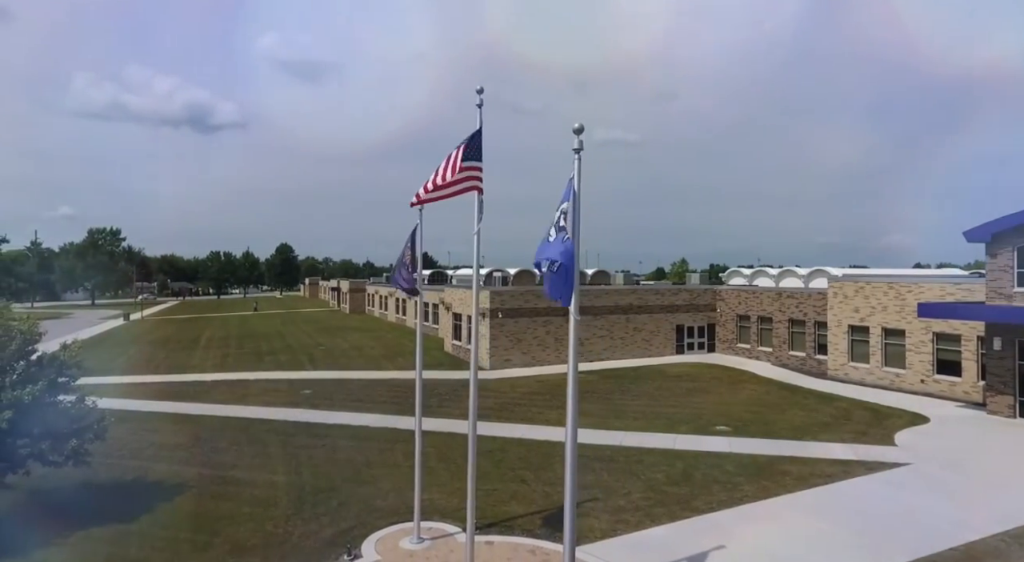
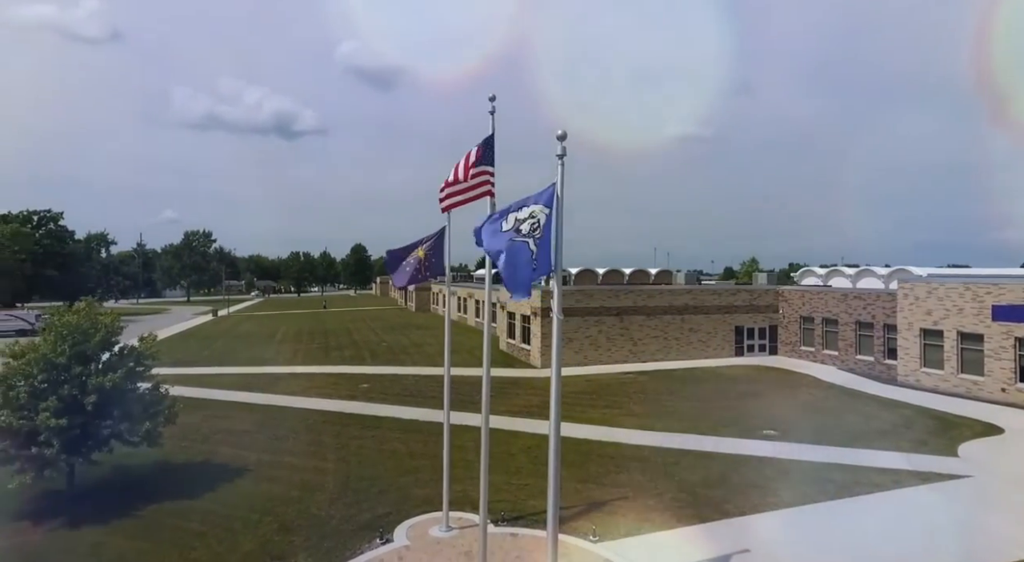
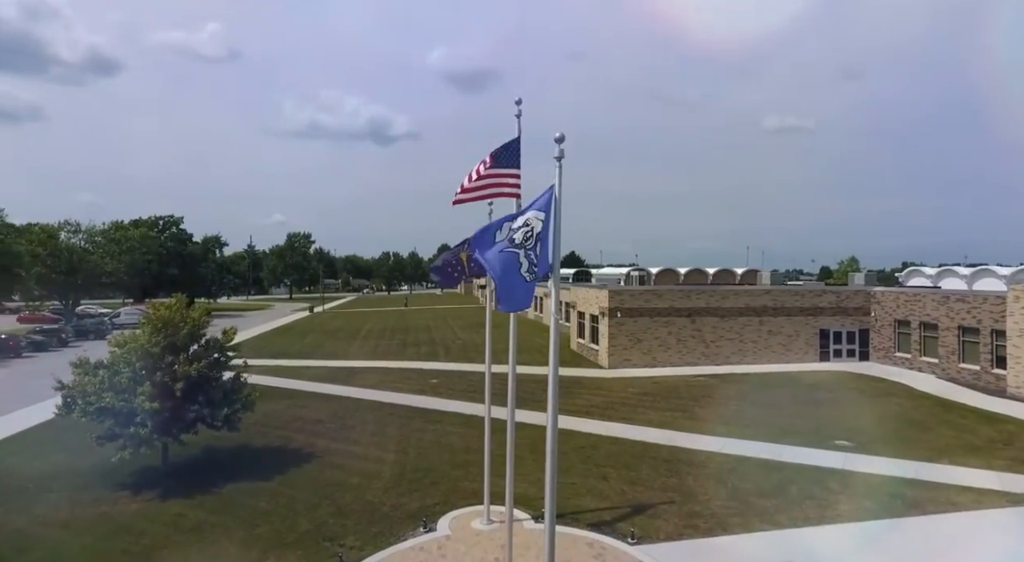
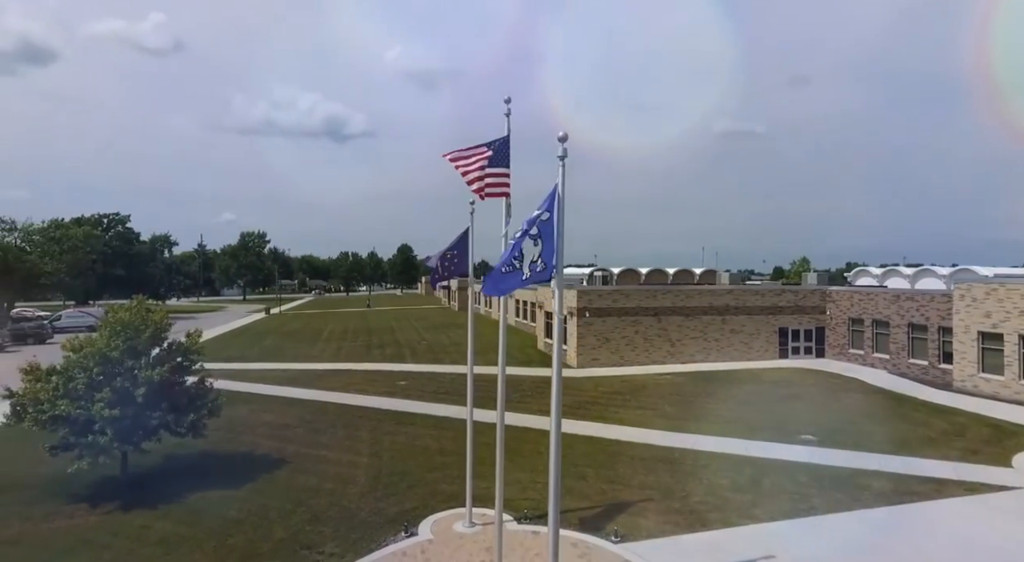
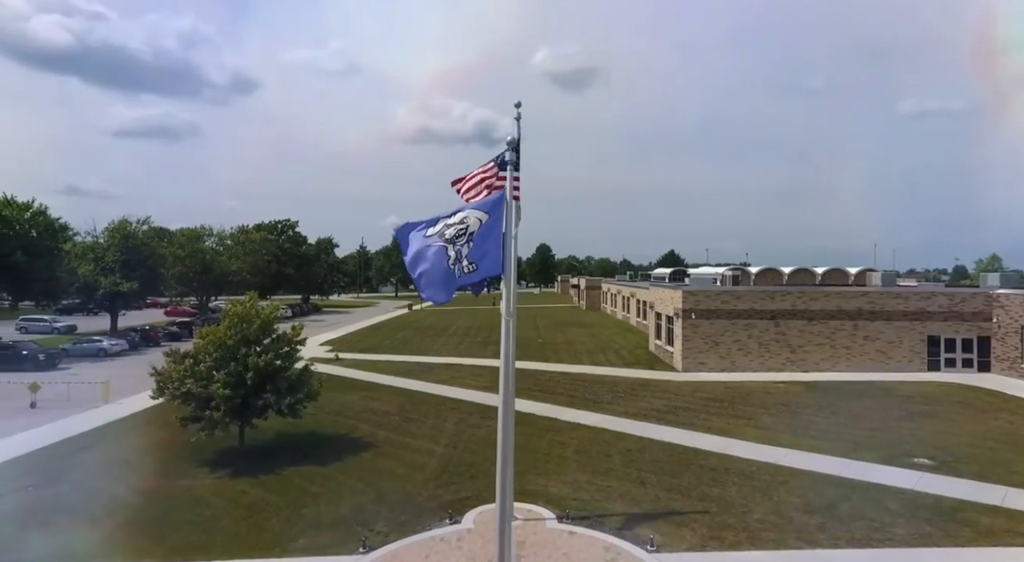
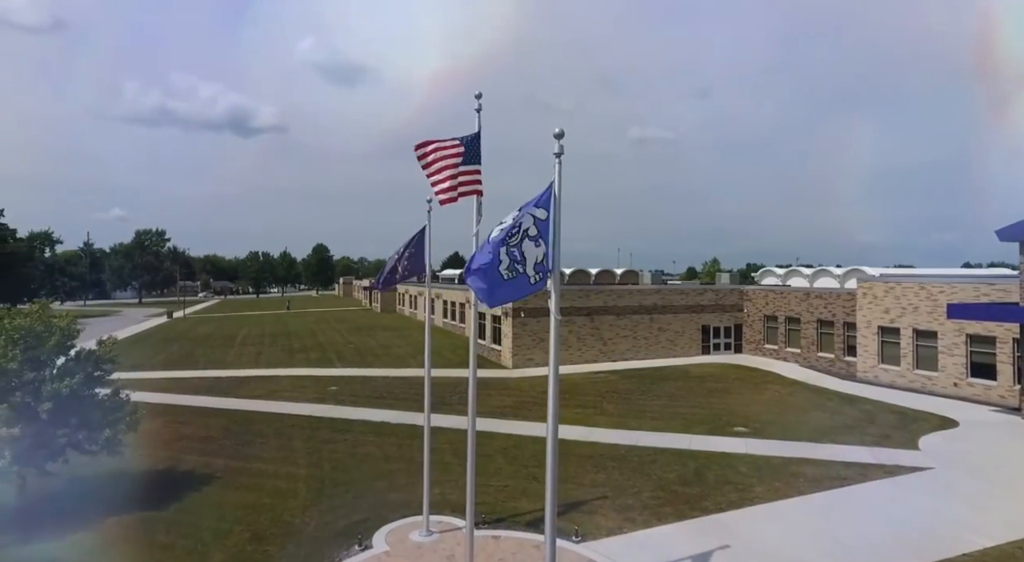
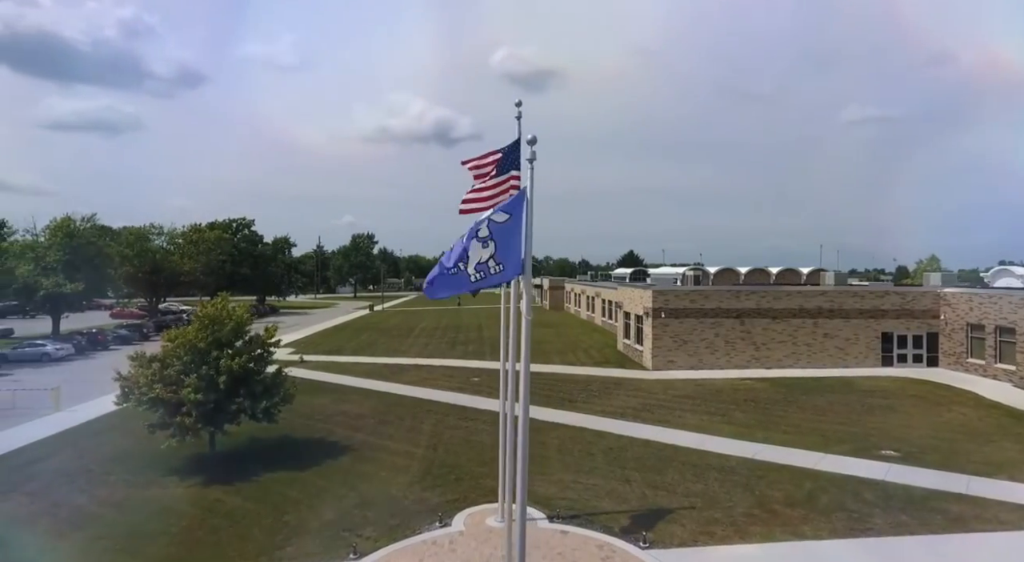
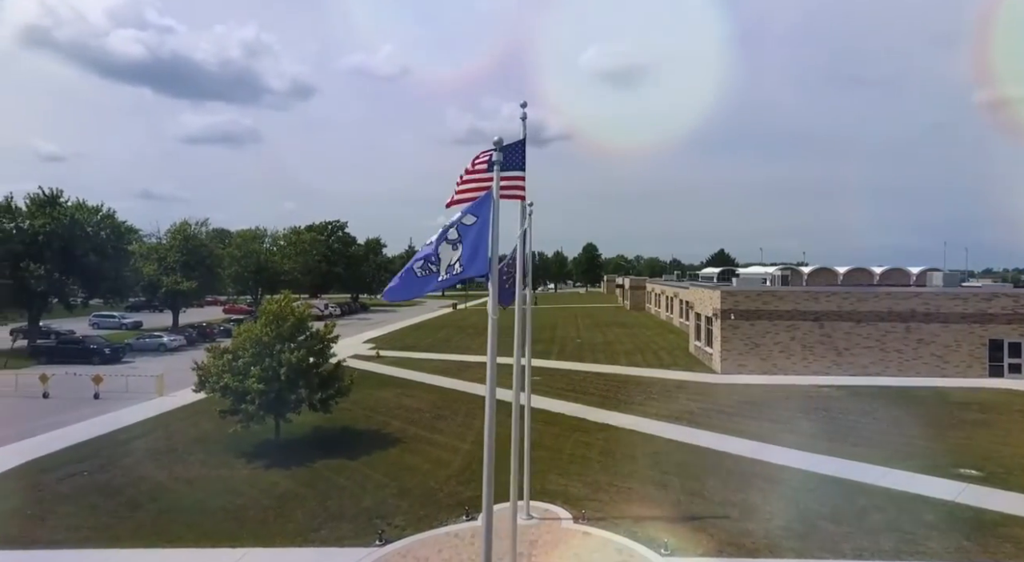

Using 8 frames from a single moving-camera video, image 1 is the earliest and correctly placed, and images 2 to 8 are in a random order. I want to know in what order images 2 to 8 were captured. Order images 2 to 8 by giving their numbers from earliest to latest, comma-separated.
6, 2, 4, 3, 7, 5, 8
